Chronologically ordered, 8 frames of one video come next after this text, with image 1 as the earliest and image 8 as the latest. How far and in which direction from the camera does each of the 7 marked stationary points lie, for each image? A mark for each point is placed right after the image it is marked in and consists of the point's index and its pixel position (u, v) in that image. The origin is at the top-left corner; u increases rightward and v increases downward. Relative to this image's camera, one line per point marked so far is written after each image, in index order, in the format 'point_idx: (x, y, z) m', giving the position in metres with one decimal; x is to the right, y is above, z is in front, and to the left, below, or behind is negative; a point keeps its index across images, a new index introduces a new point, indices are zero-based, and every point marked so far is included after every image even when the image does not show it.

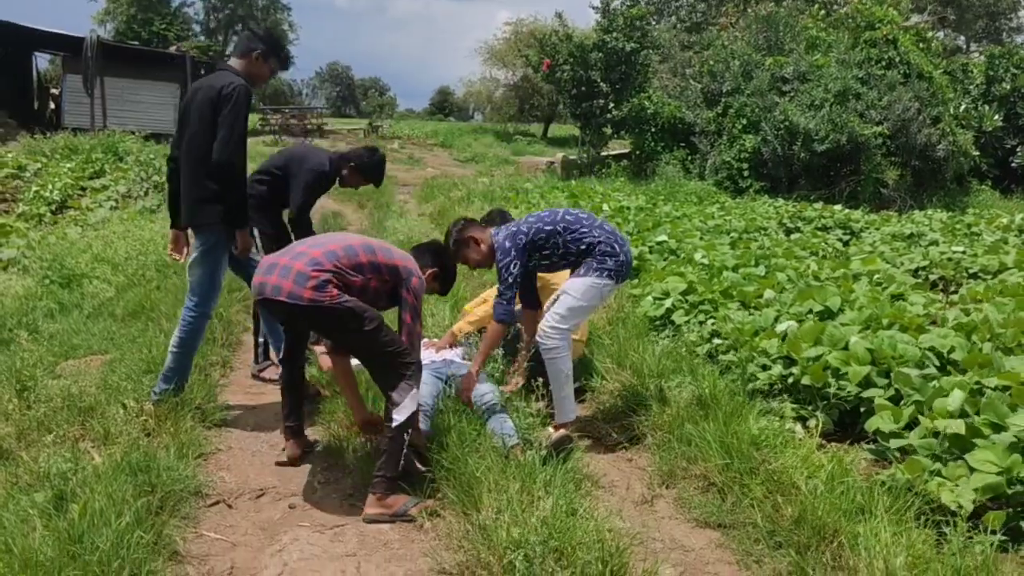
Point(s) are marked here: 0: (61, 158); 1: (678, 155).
0: (-7.2, +2.1, +15.5) m
1: (+3.0, +2.4, +17.6) m
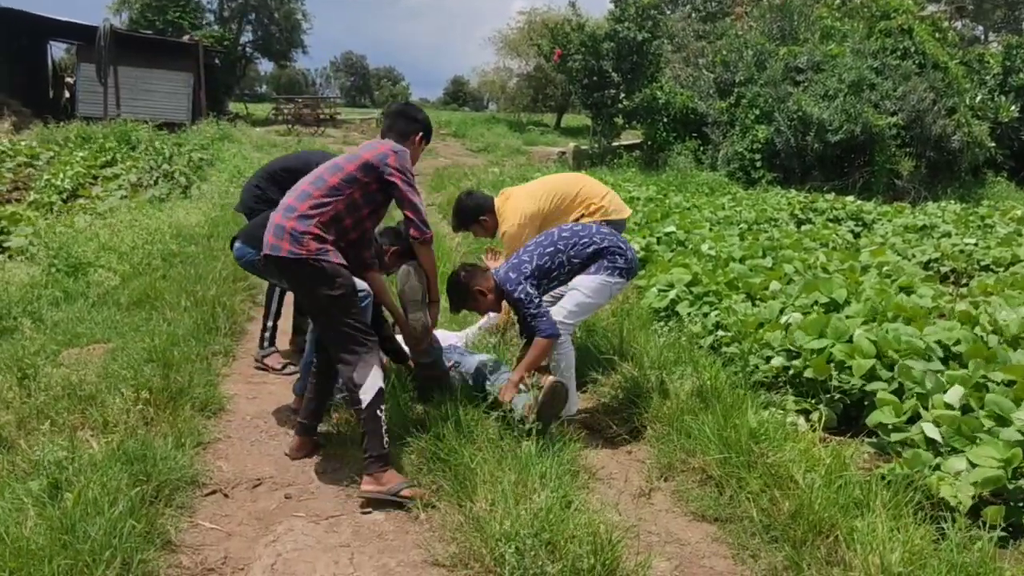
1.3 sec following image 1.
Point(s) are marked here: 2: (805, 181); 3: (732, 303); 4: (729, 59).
0: (-7.1, +2.3, +15.6) m
1: (+3.2, +2.6, +17.5) m
2: (+5.0, +1.8, +16.4) m
3: (+1.3, -0.1, +5.6) m
4: (+4.0, +4.2, +17.7) m
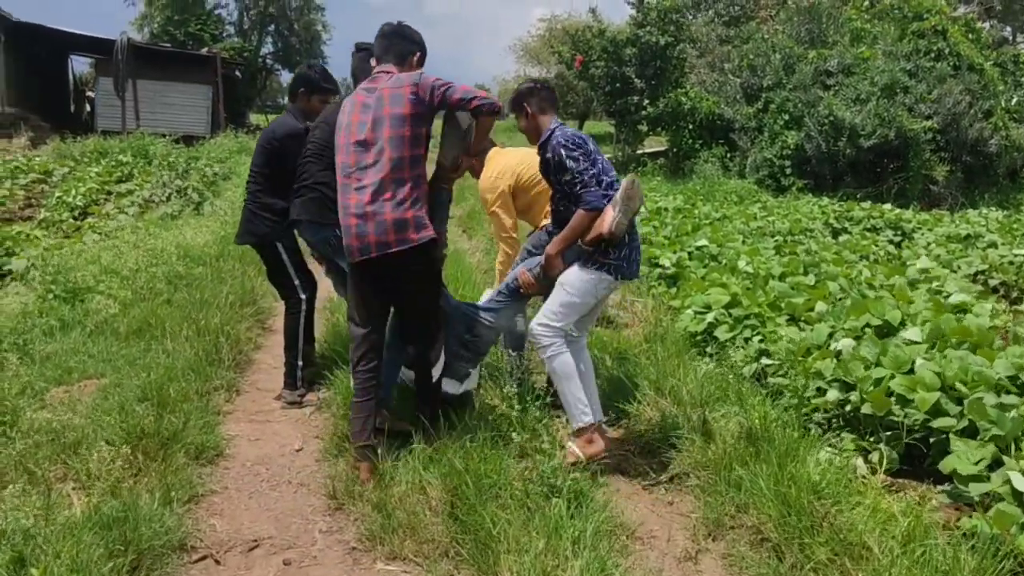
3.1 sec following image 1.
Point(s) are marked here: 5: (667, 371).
0: (-6.7, +2.0, +15.4) m
1: (+3.6, +2.4, +17.0) m
2: (+5.4, +1.6, +15.9) m
3: (+1.4, -0.2, +5.1) m
4: (+4.4, +4.0, +17.2) m
5: (+0.7, -0.4, +4.6) m
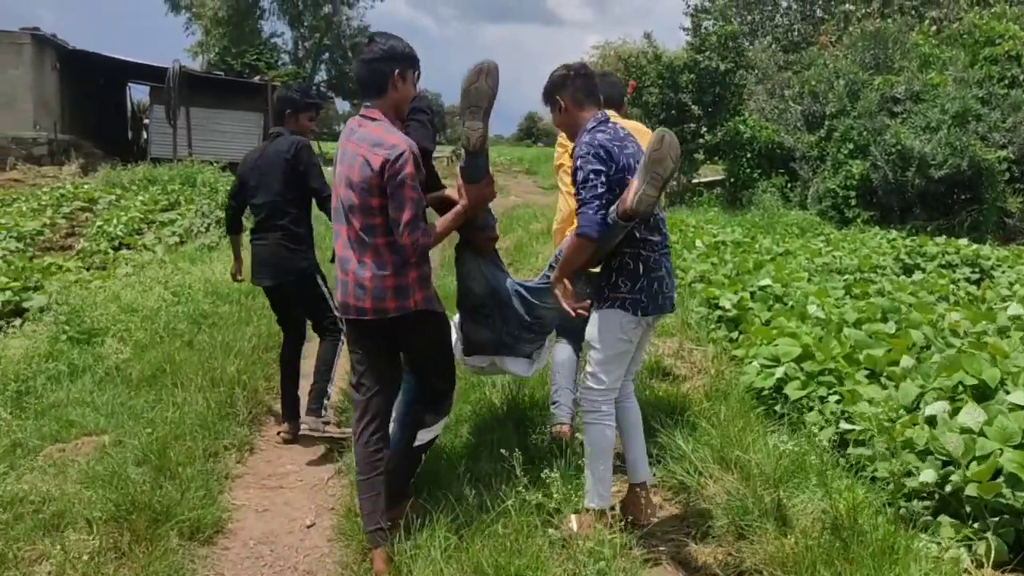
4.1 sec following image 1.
0: (-5.9, +1.6, +15.2) m
1: (+4.5, +1.8, +16.4) m
2: (+6.2, +1.0, +15.1) m
3: (+1.6, -0.5, +4.5) m
4: (+5.3, +3.4, +16.6) m
5: (+0.9, -0.6, +4.0) m
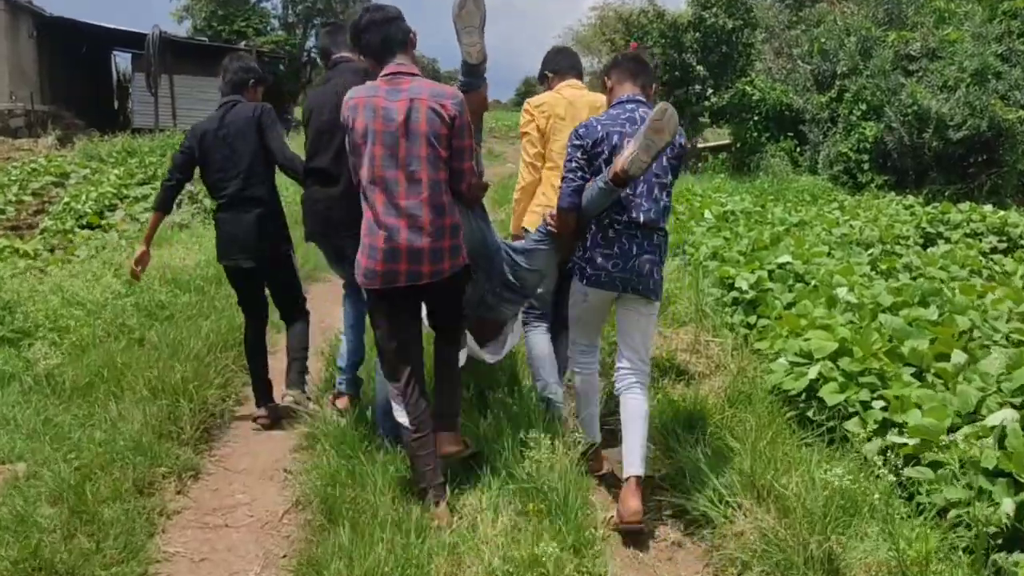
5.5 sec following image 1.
0: (-6.0, +1.9, +14.5) m
1: (+4.4, +2.3, +15.6) m
2: (+6.1, +1.5, +14.4) m
3: (+1.6, -0.4, +3.9) m
4: (+5.2, +3.9, +15.8) m
5: (+0.9, -0.6, +3.4) m
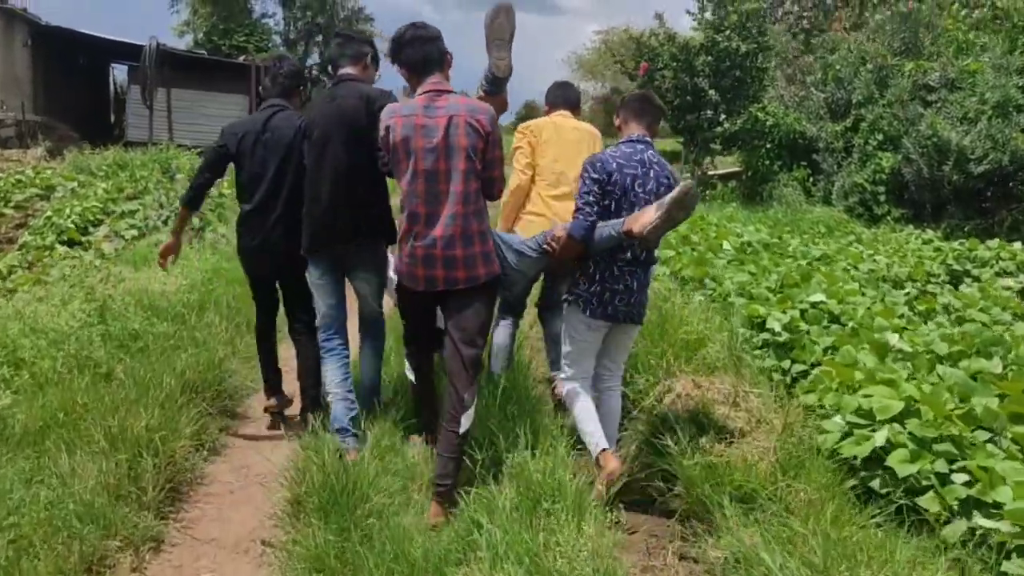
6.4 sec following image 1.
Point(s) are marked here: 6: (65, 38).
0: (-5.9, +1.6, +14.0) m
1: (+4.5, +1.8, +15.2) m
2: (+6.2, +1.0, +13.9) m
3: (+1.6, -0.6, +3.3) m
4: (+5.3, +3.4, +15.3) m
5: (+1.0, -0.8, +2.8) m
6: (-9.2, +5.1, +19.7) m
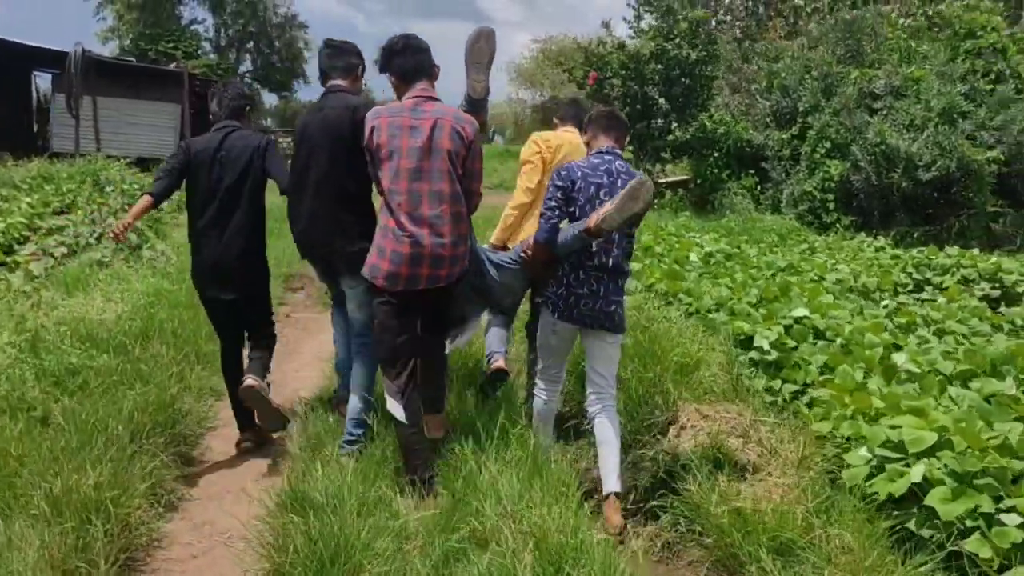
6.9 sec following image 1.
0: (-6.6, +1.4, +13.2) m
1: (+3.7, +1.6, +15.1) m
2: (+5.4, +0.9, +13.9) m
3: (+1.7, -0.7, +3.0) m
4: (+4.4, +3.3, +15.3) m
5: (+1.0, -0.8, +2.5) m
6: (-10.3, +4.7, +18.7) m
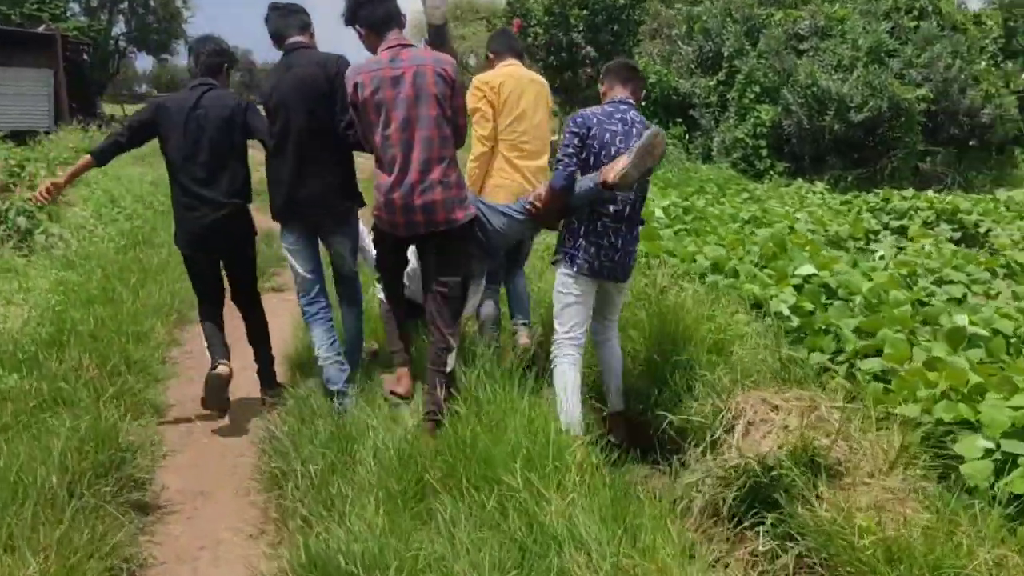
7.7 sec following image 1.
0: (-7.6, +1.4, +11.6) m
1: (+2.5, +2.3, +14.6) m
2: (+4.4, +1.6, +13.6) m
3: (+1.9, -0.5, +2.5) m
4: (+3.1, +4.0, +14.8) m
5: (+1.3, -0.8, +1.9) m
6: (-12.0, +4.8, +16.6) m
